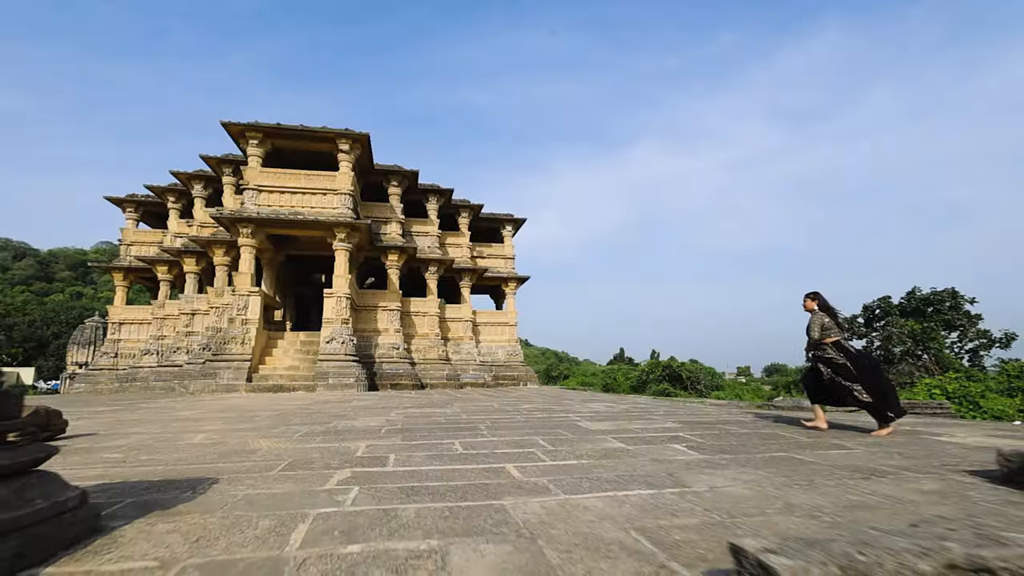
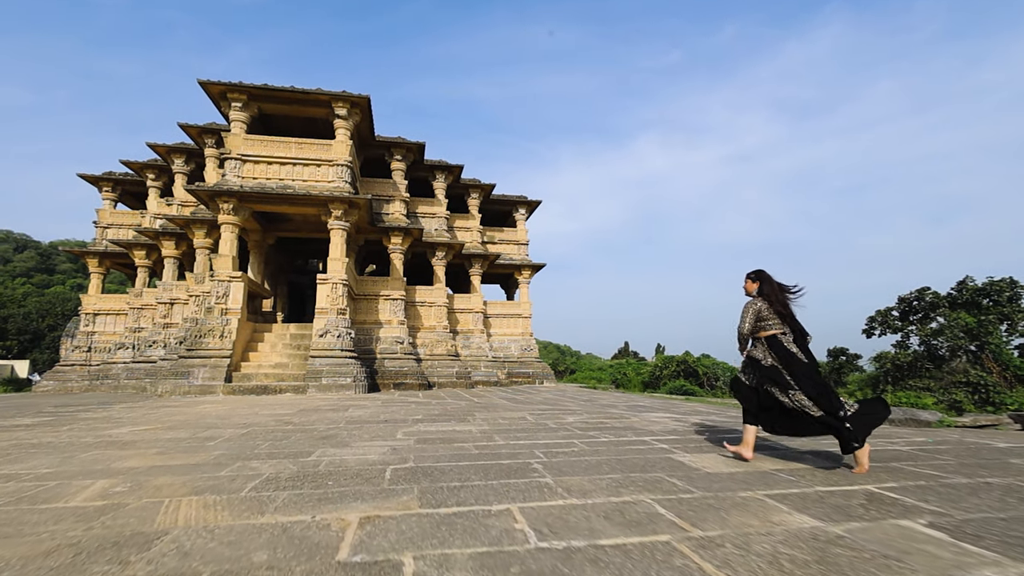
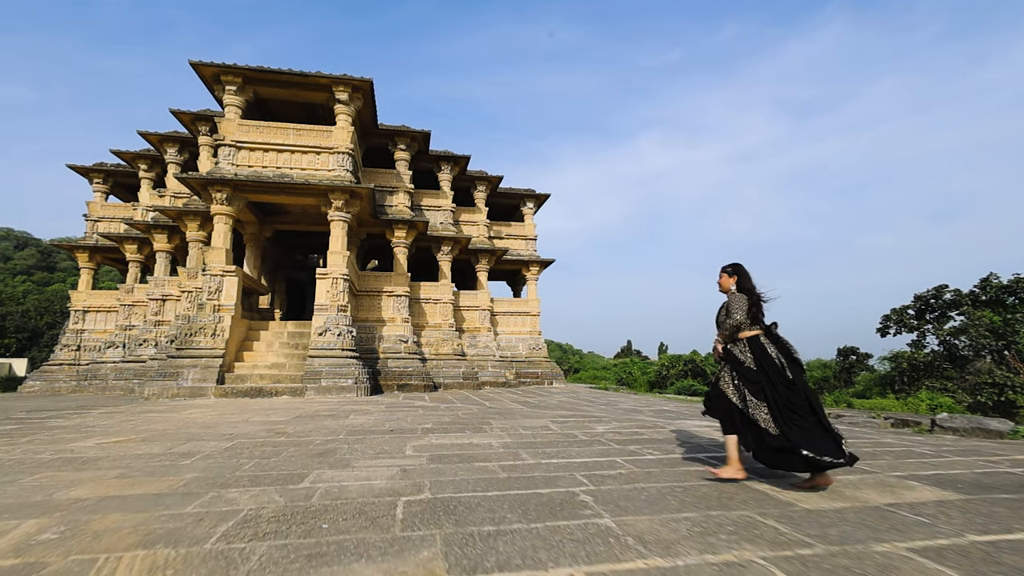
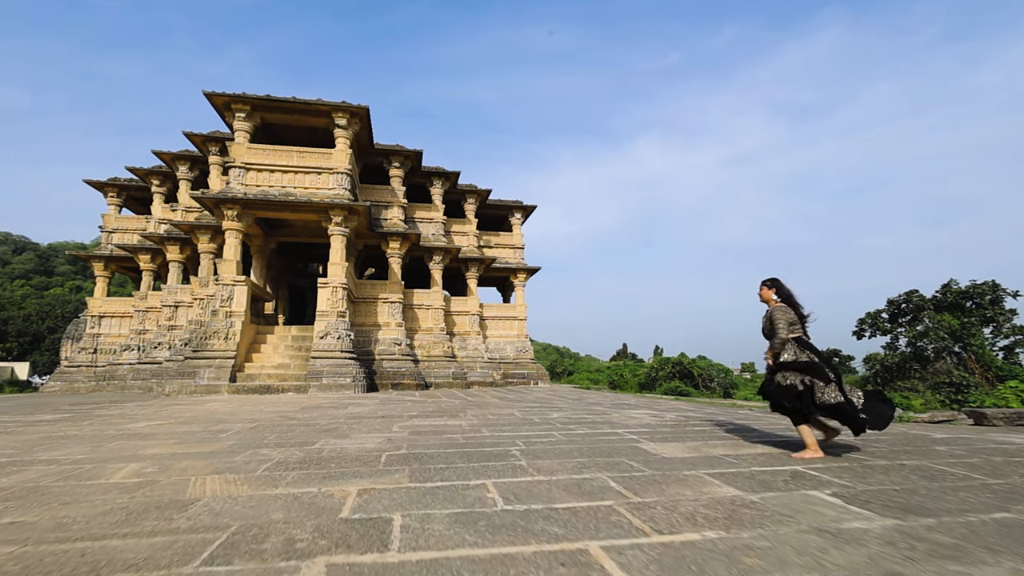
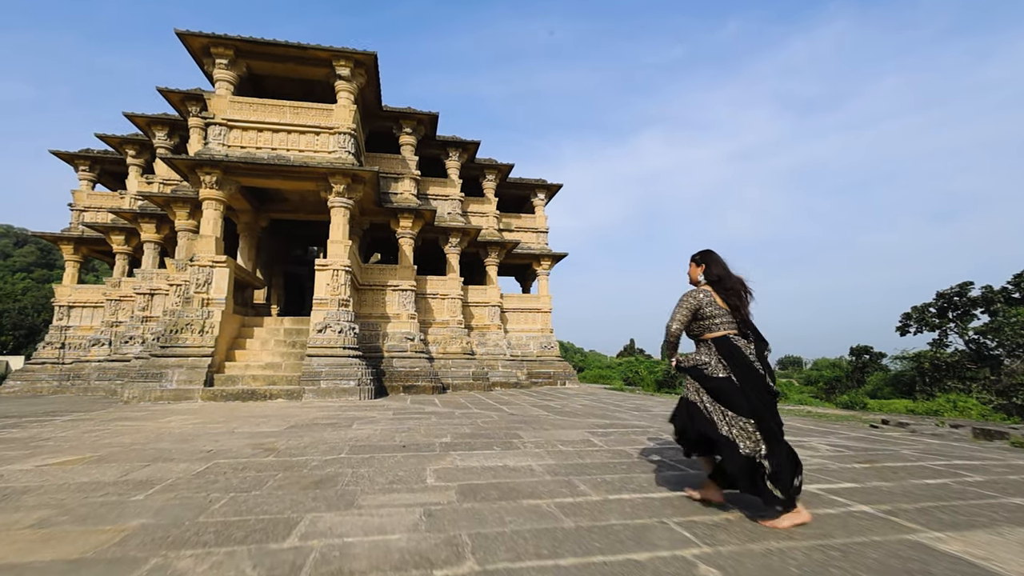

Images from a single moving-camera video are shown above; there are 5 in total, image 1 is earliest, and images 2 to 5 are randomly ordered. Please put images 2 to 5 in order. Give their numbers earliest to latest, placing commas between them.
4, 2, 3, 5
